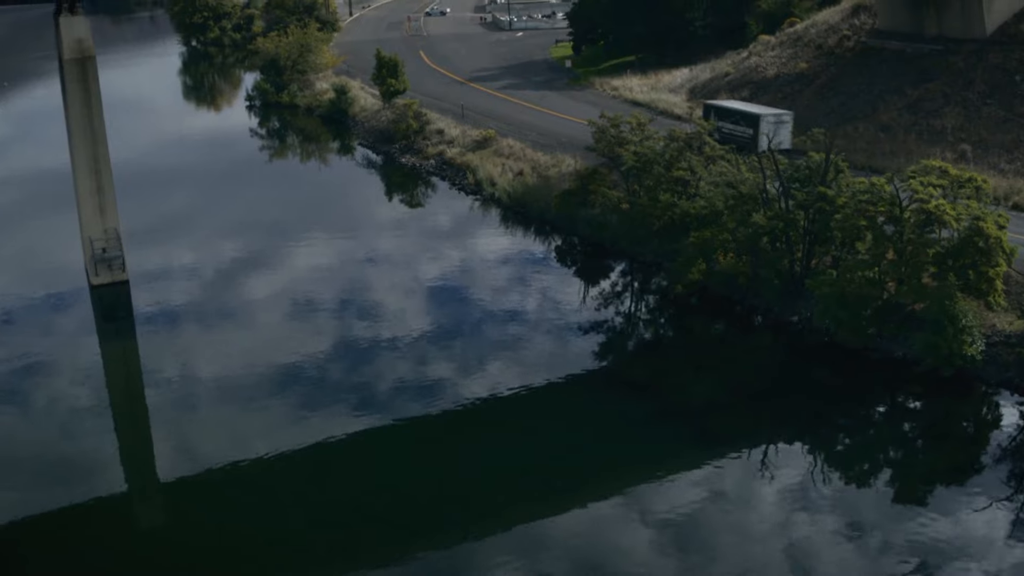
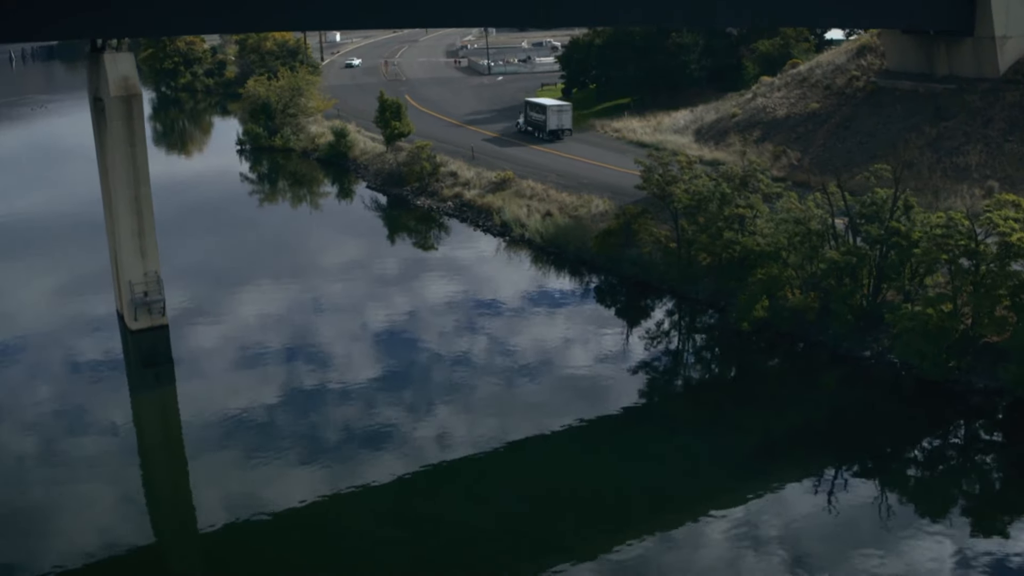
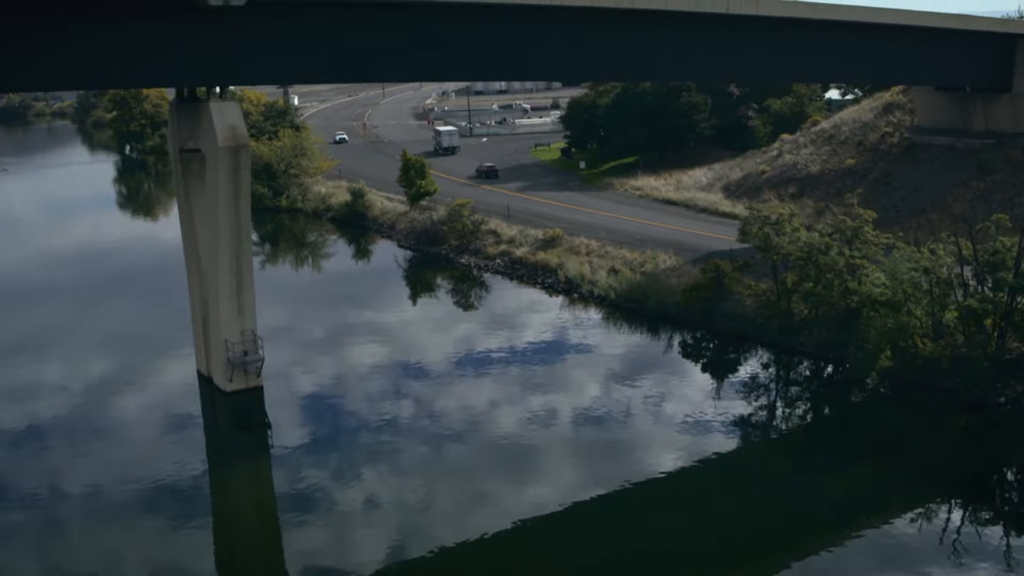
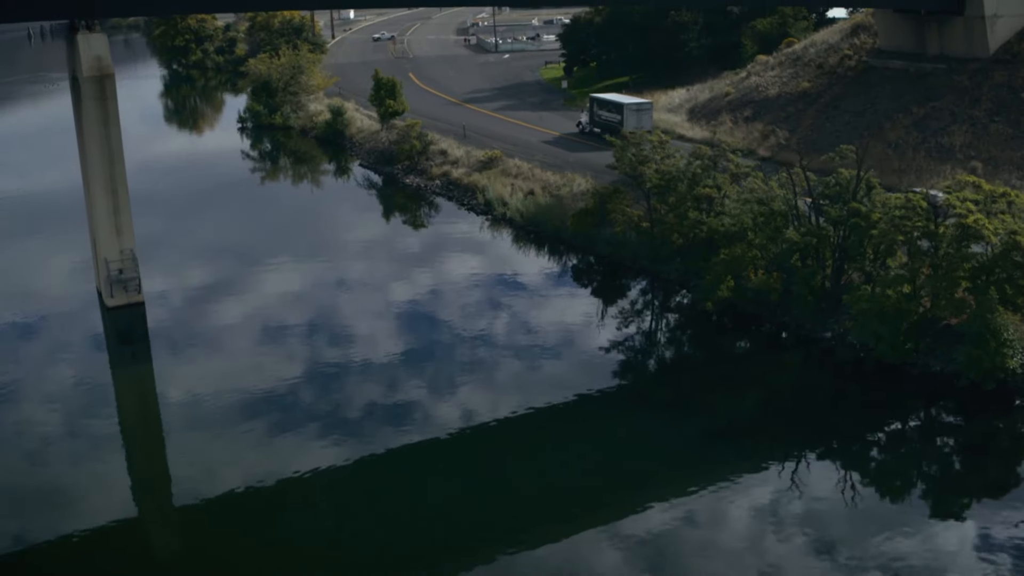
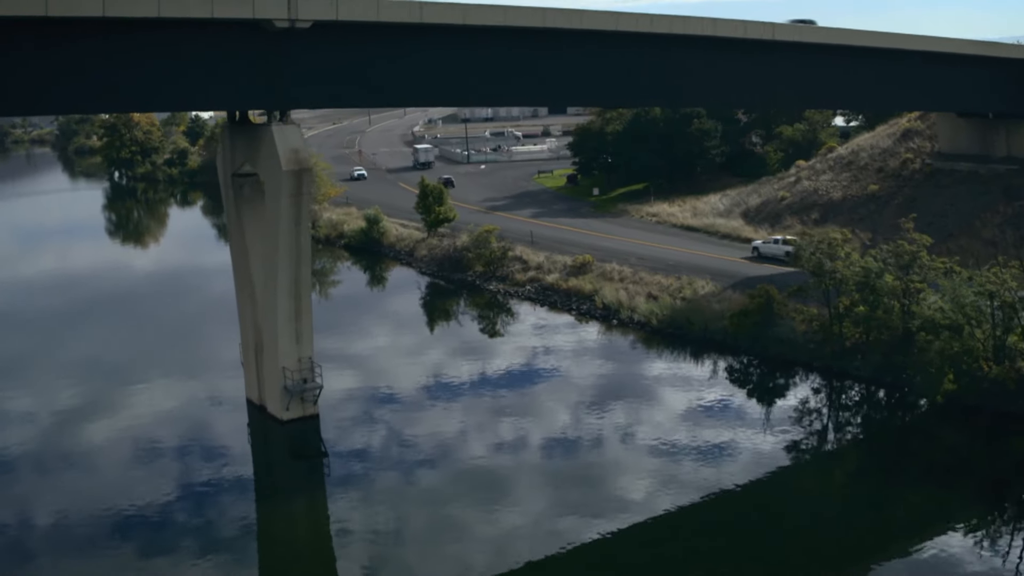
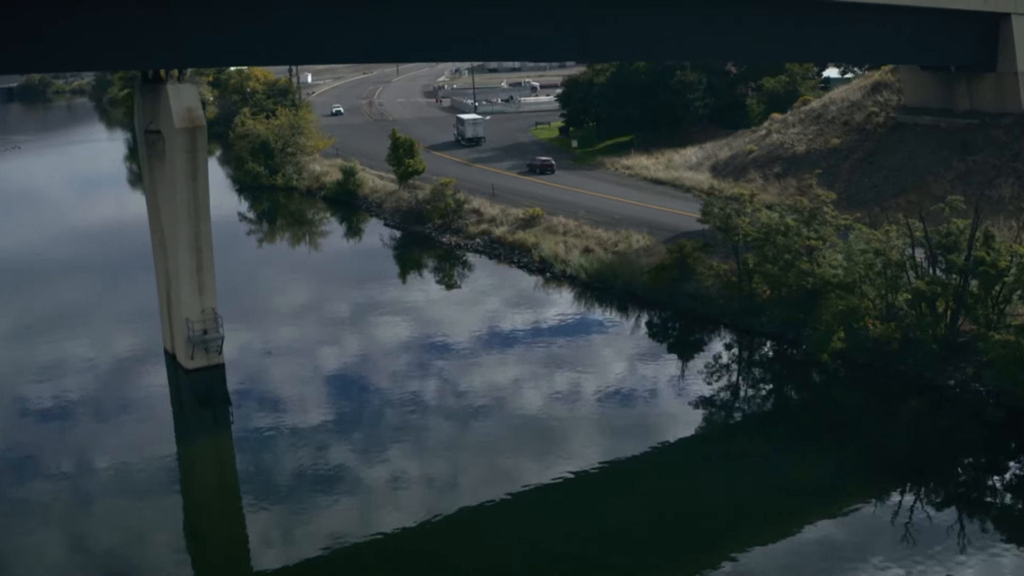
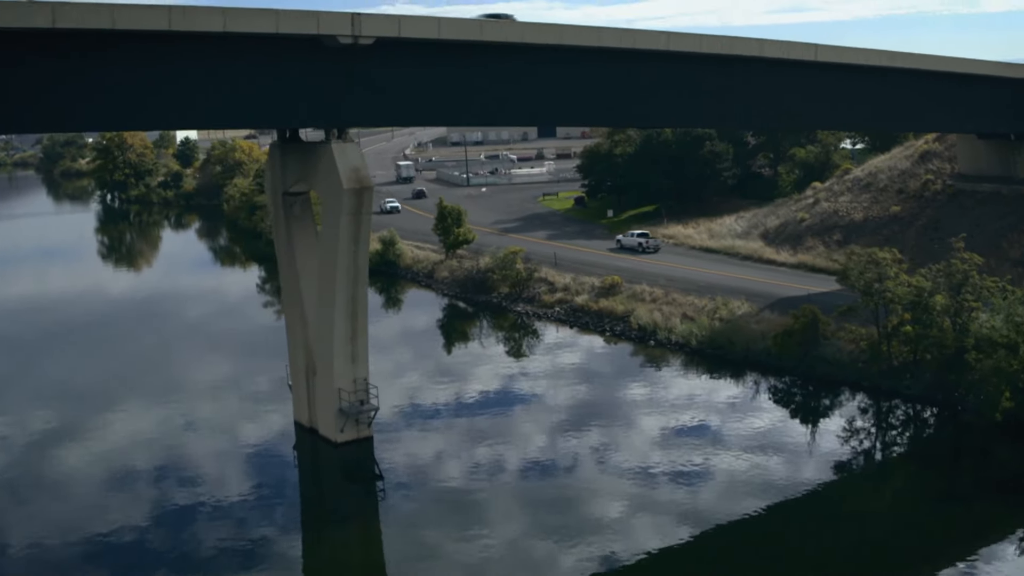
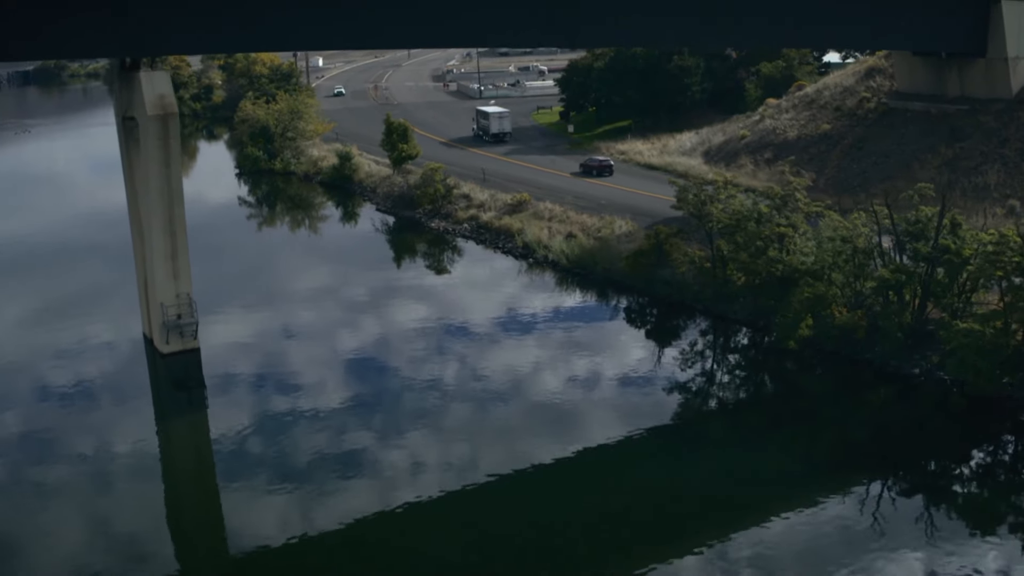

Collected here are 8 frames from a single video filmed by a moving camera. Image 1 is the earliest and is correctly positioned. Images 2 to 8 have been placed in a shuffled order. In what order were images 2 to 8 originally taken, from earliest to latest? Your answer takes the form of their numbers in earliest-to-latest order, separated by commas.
4, 2, 8, 6, 3, 5, 7
